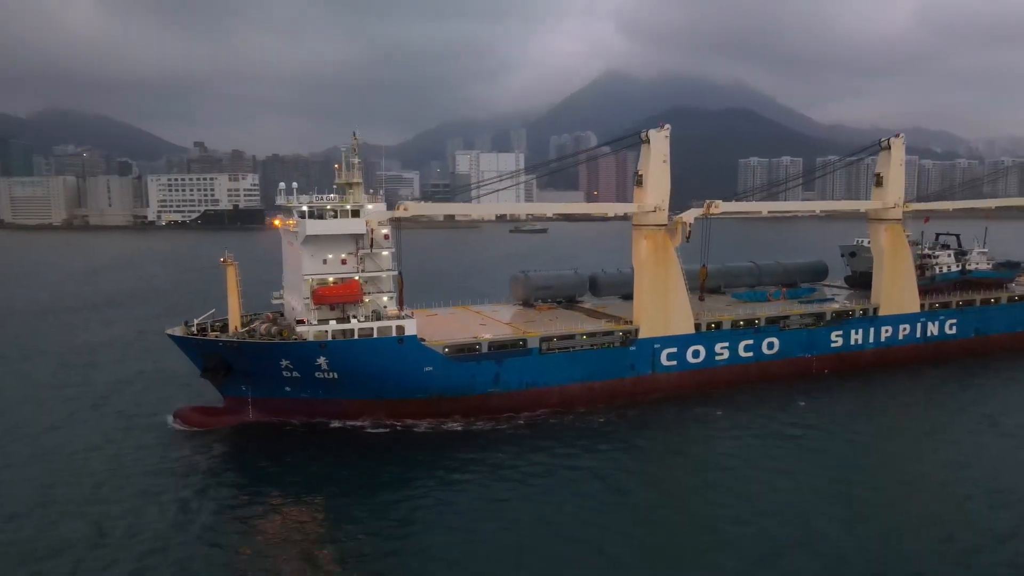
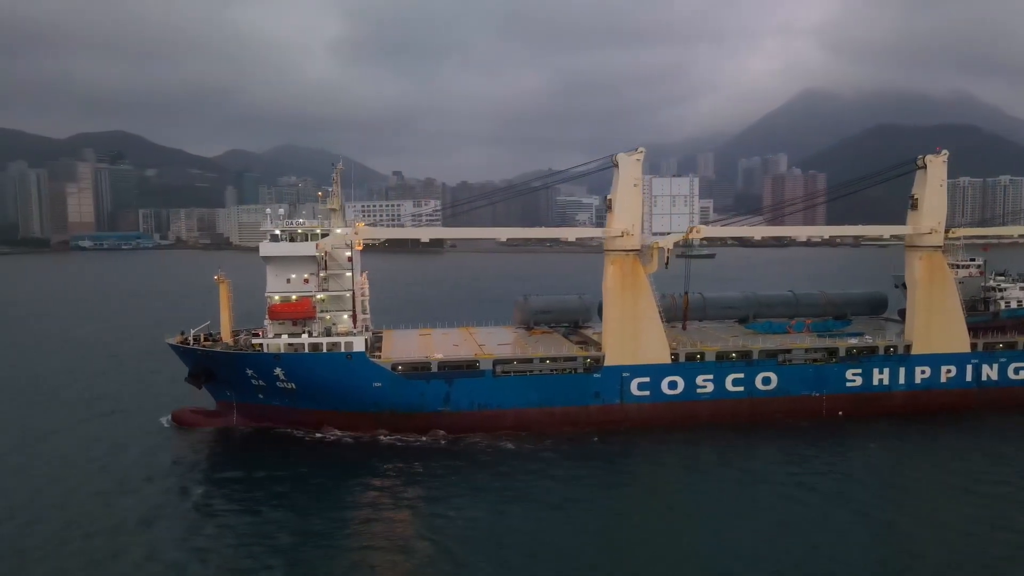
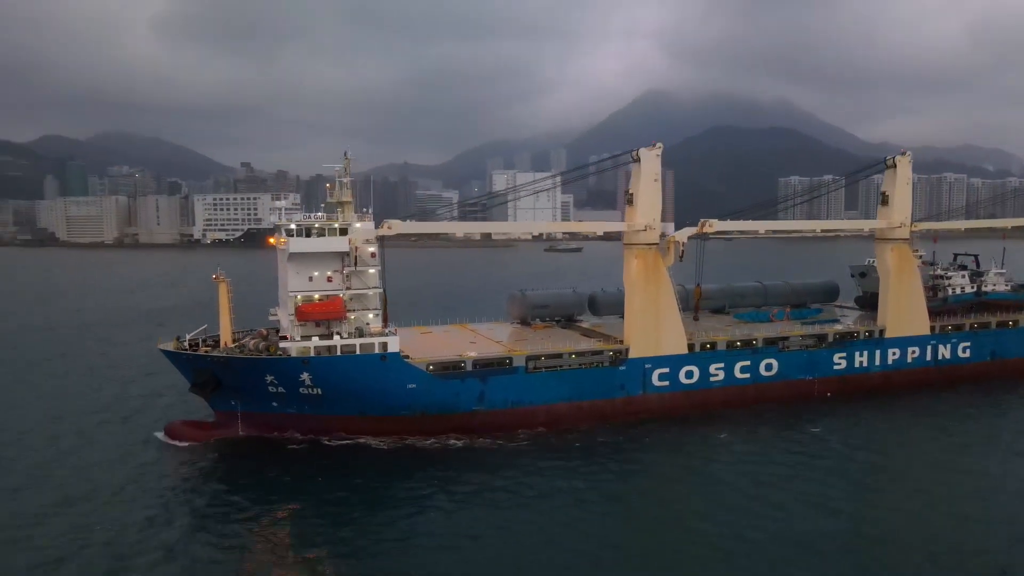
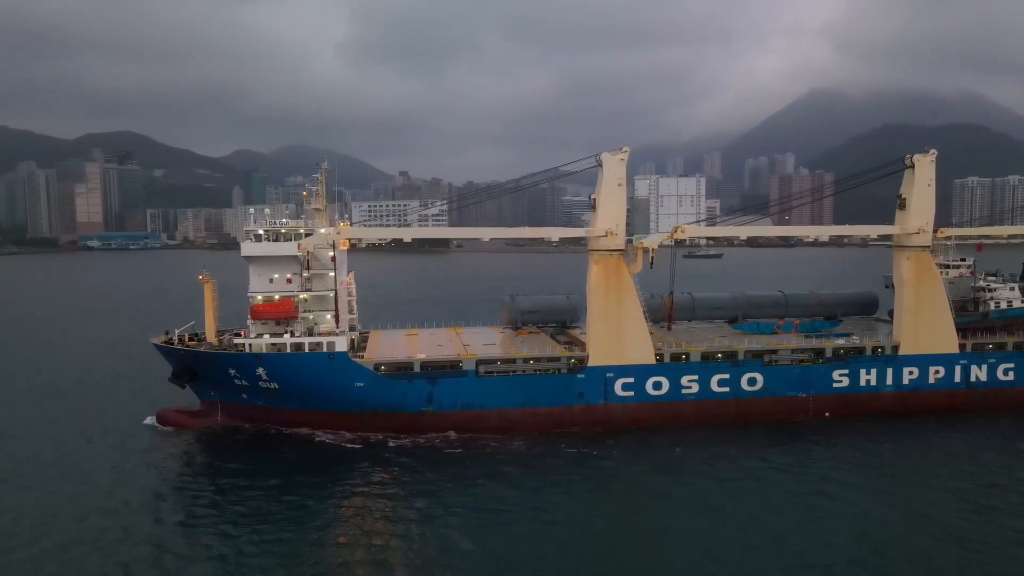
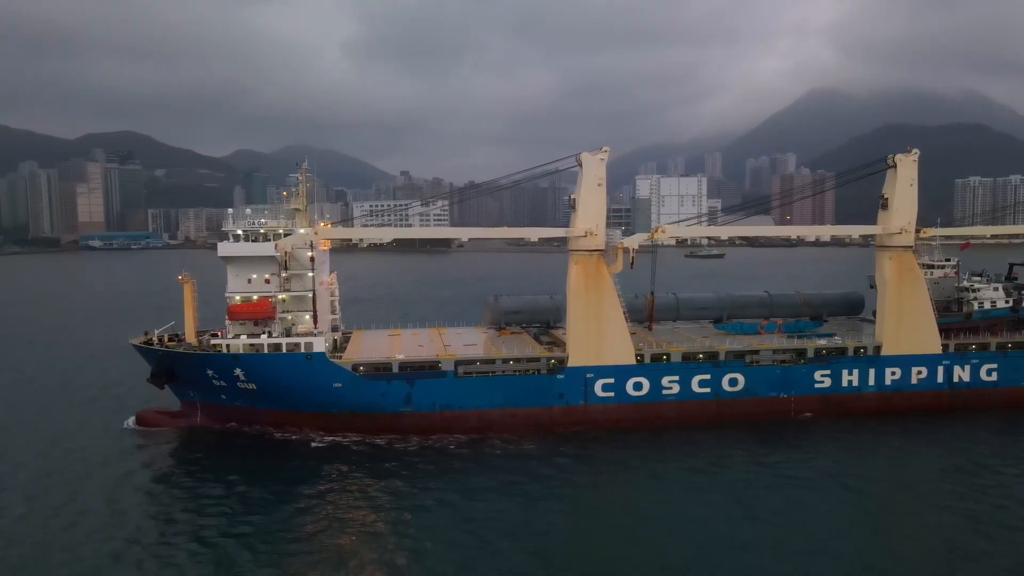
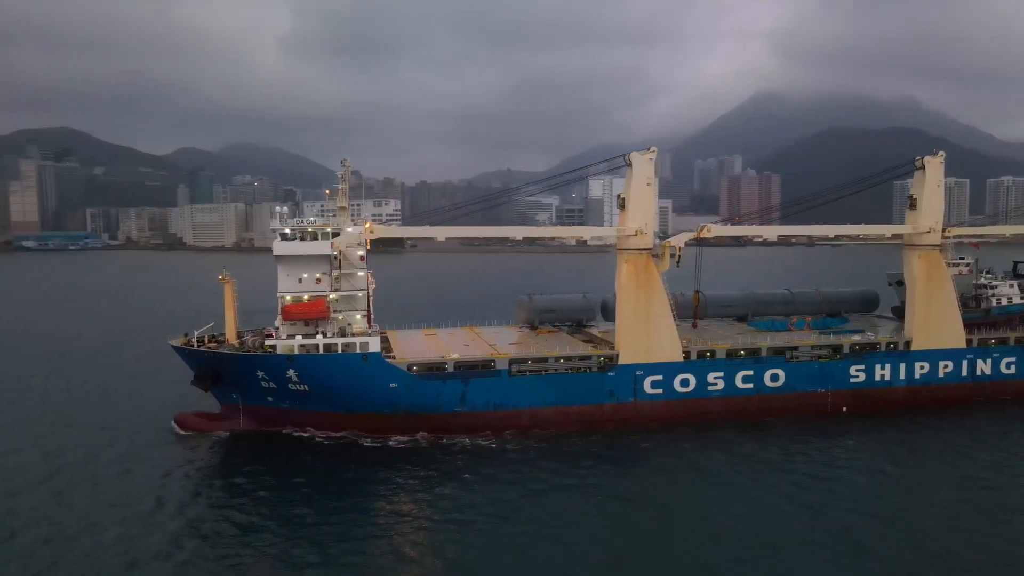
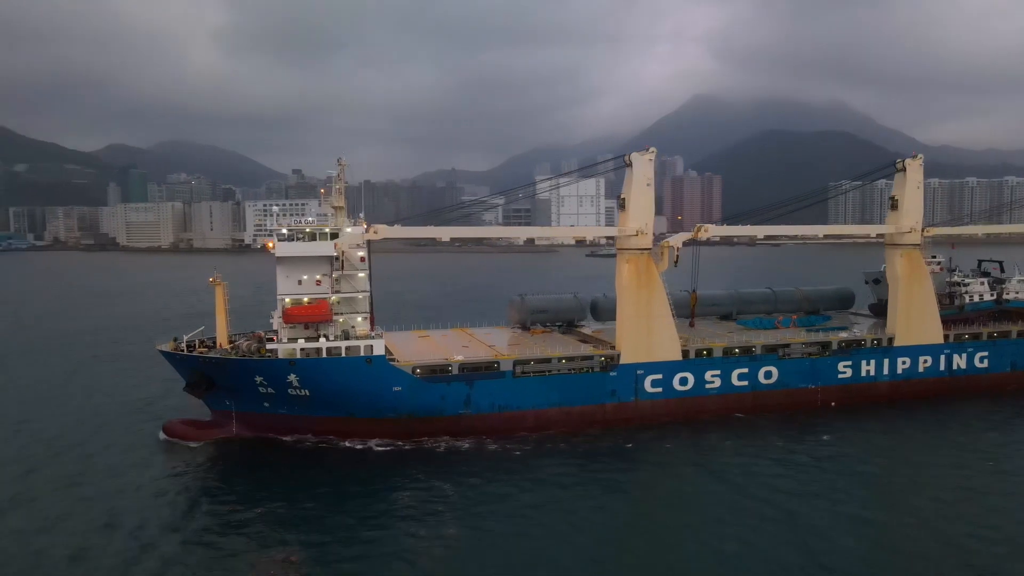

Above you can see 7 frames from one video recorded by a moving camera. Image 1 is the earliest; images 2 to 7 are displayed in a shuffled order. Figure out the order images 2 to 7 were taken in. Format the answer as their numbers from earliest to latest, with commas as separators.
3, 7, 6, 2, 4, 5
